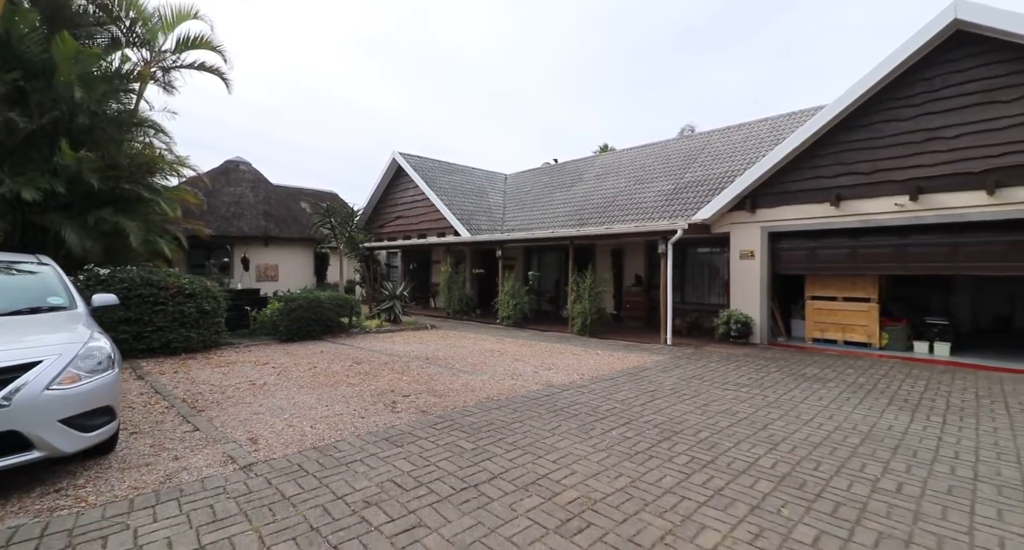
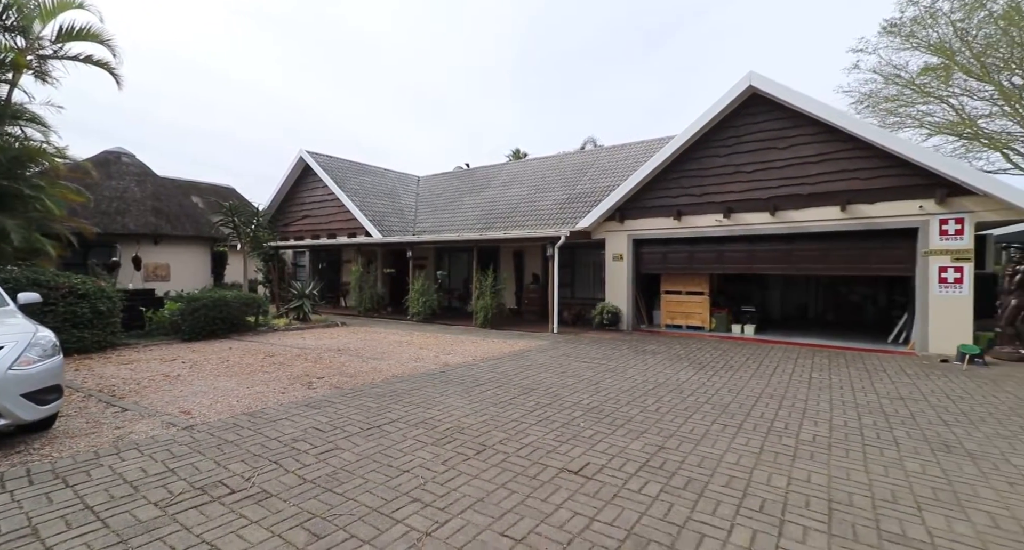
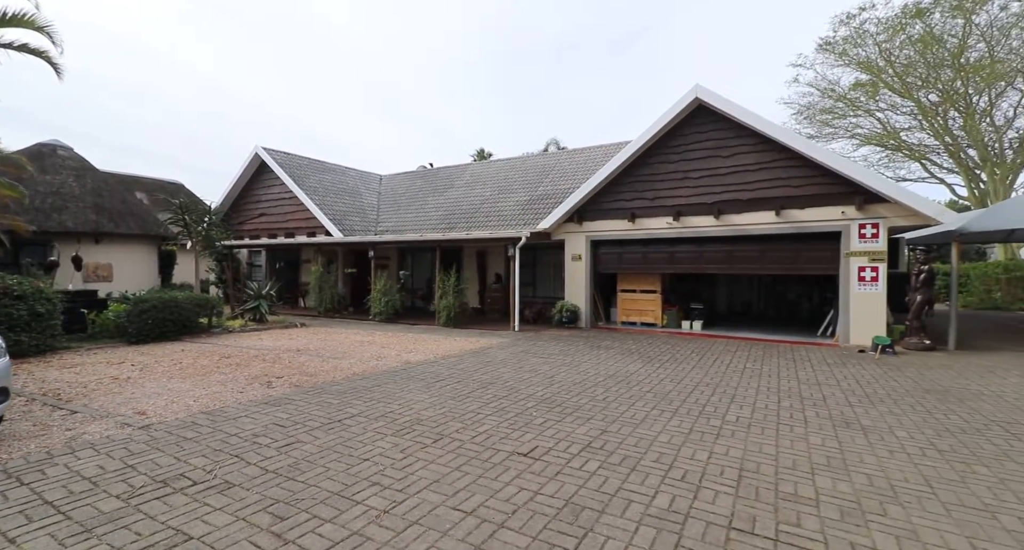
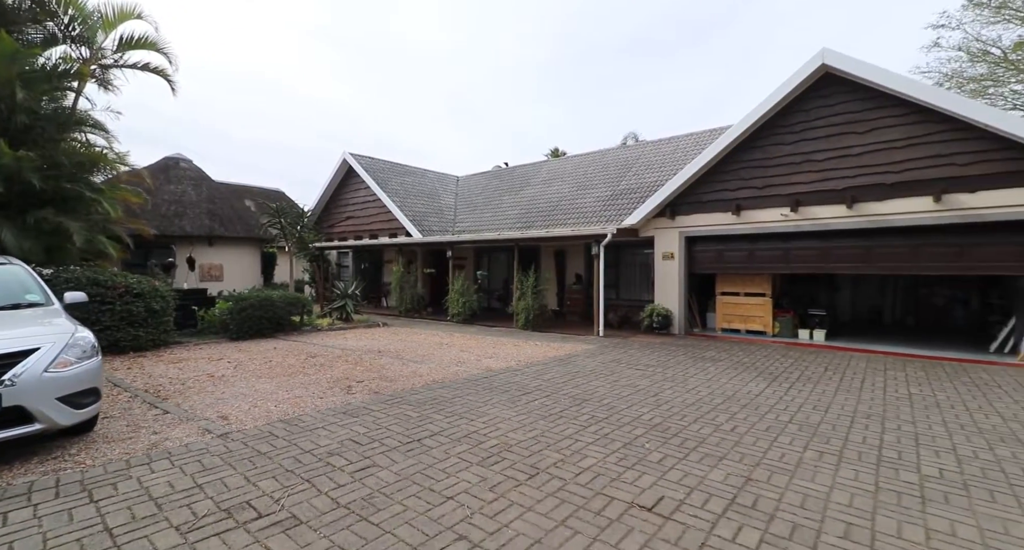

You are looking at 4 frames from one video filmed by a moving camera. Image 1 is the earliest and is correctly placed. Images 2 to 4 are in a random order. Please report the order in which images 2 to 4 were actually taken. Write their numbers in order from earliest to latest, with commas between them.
4, 2, 3
